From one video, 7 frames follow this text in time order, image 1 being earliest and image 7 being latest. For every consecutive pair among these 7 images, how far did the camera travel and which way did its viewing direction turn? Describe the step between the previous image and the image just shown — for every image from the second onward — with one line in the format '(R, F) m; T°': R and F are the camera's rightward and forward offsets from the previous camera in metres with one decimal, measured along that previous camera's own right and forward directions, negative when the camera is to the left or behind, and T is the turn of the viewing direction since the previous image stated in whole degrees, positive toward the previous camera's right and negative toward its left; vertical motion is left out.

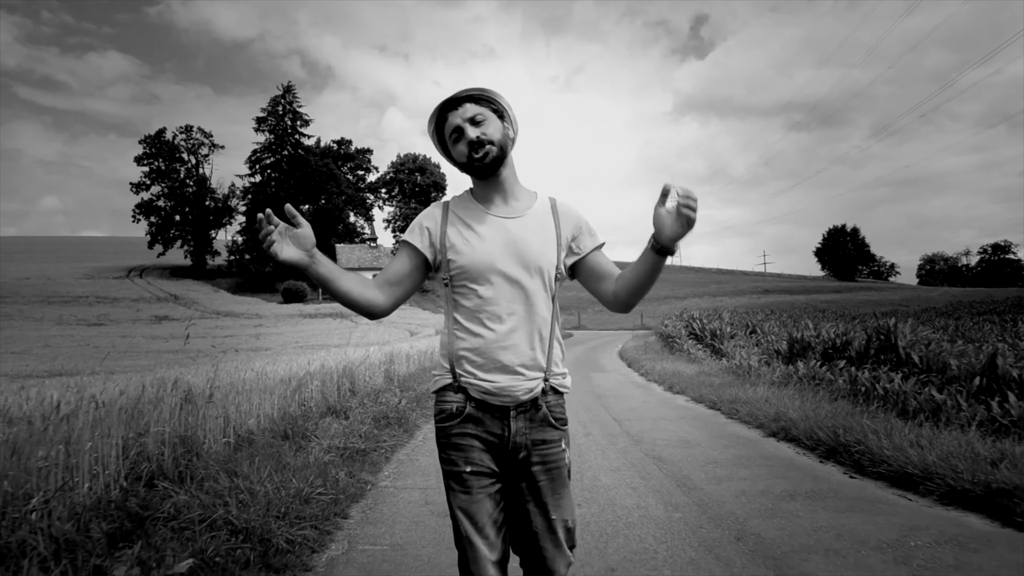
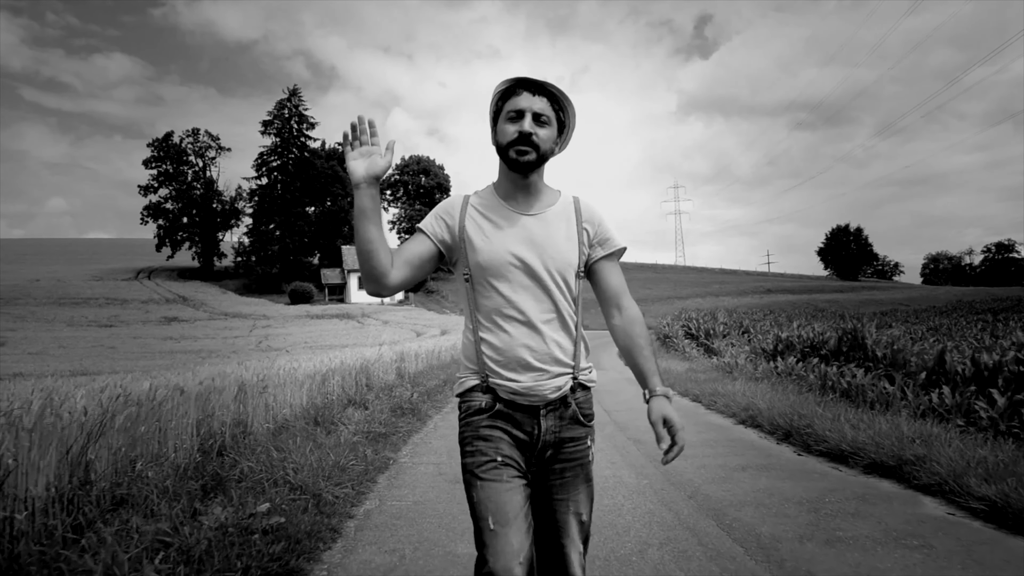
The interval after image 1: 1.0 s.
(0.0, -0.5) m; 0°
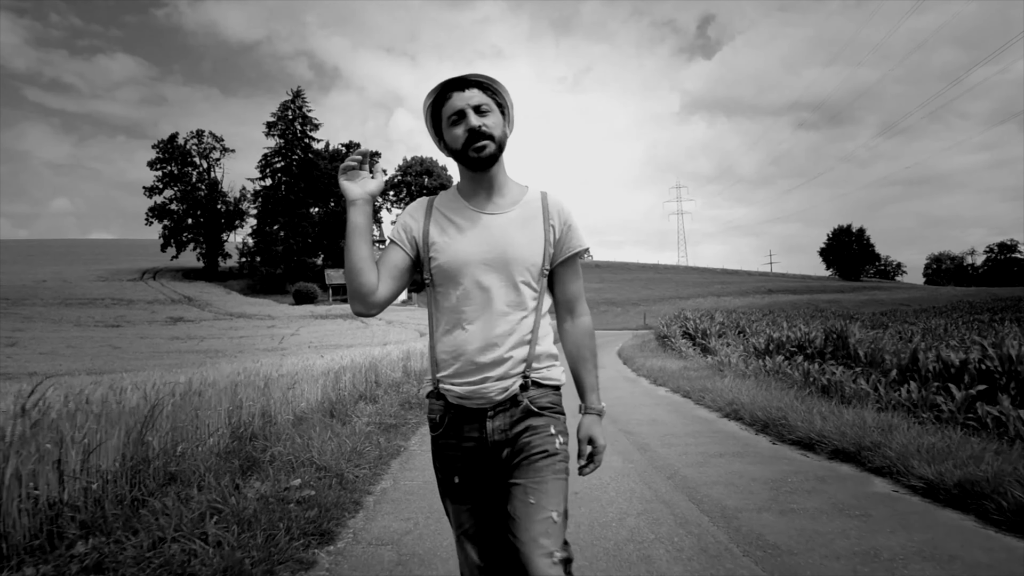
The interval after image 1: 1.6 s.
(0.0, -0.3) m; 0°
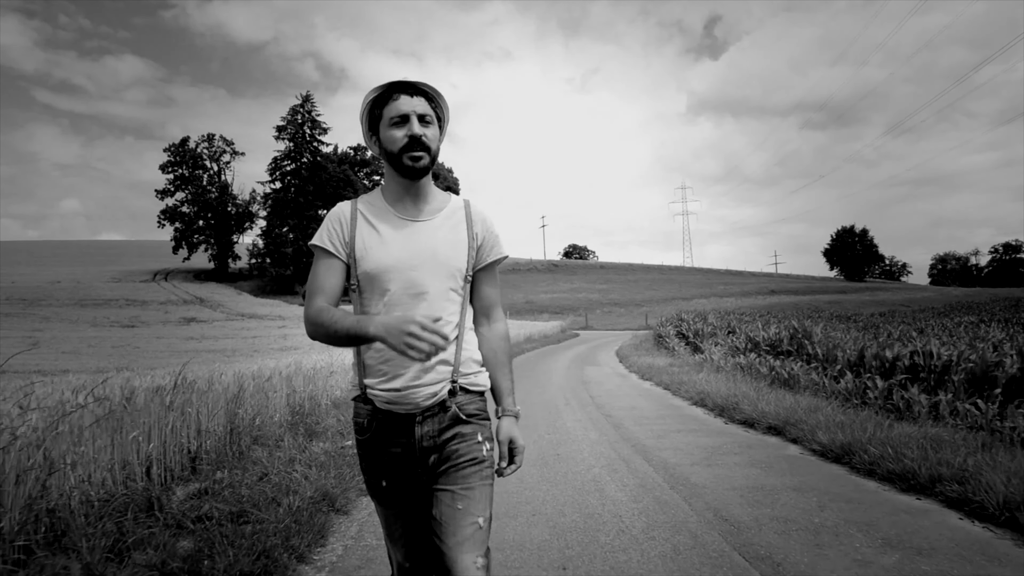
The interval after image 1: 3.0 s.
(0.0, -0.7) m; -1°
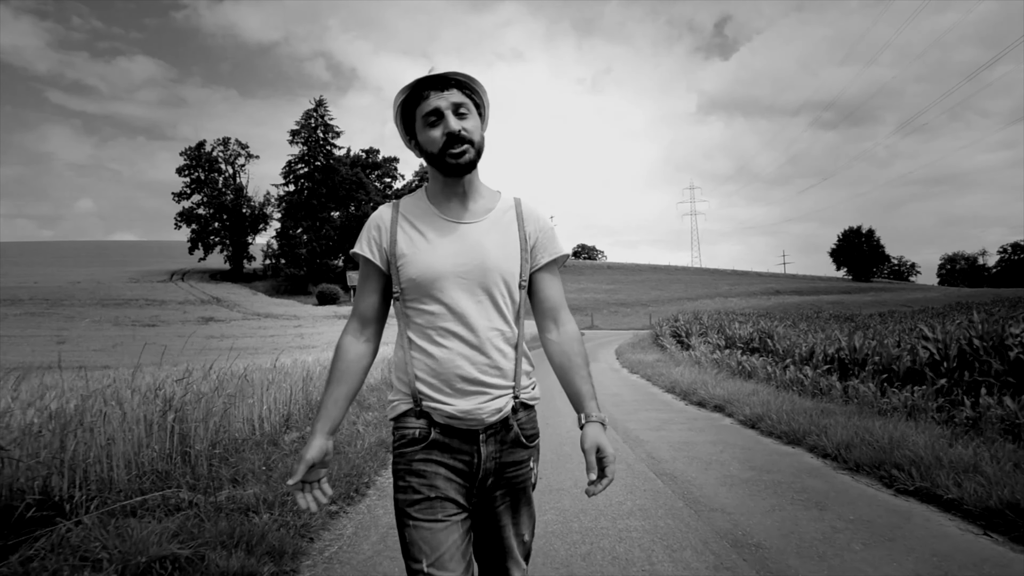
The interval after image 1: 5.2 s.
(+0.1, -1.0) m; -1°
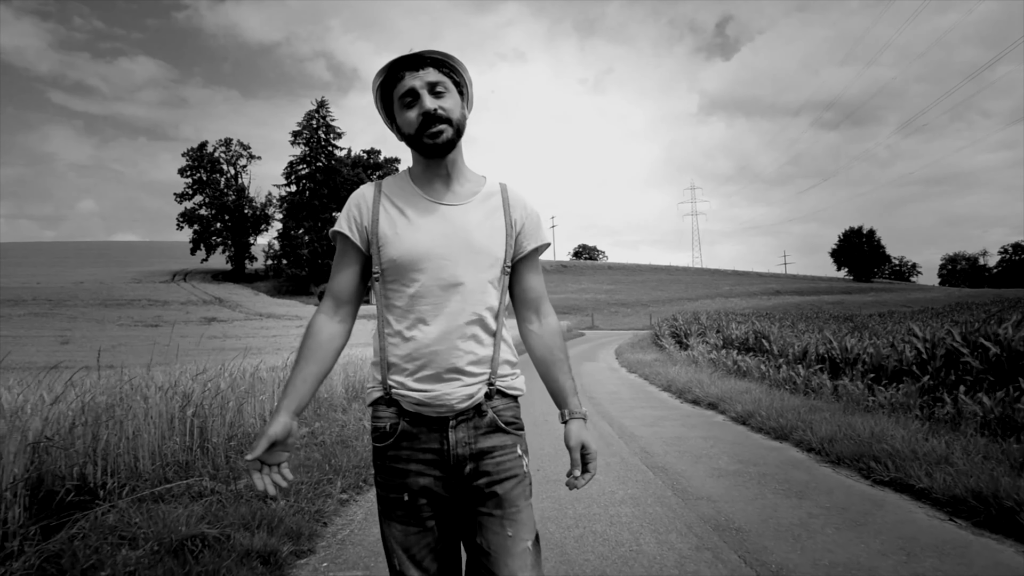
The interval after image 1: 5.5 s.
(0.0, -0.1) m; 0°
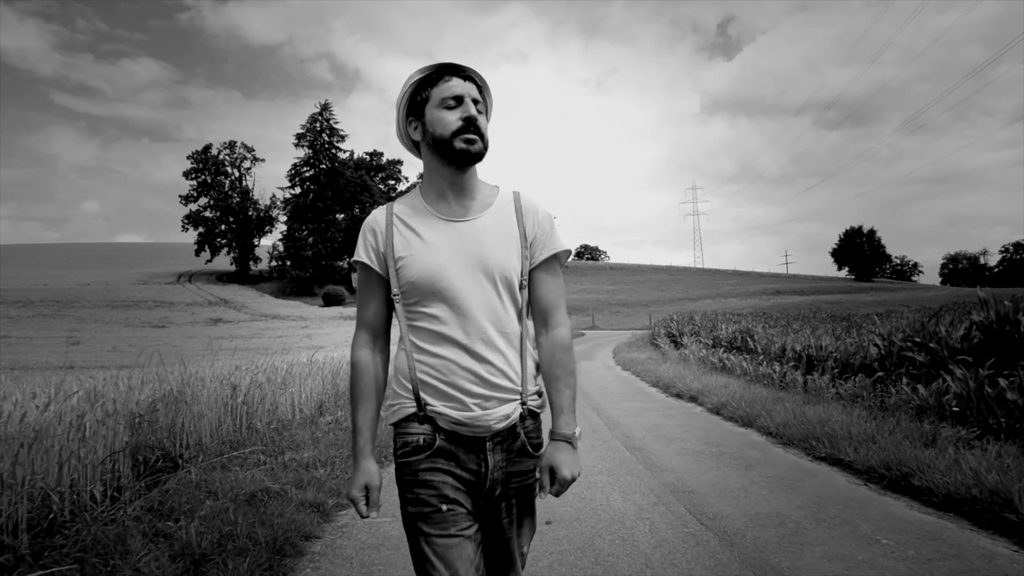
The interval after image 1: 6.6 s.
(0.0, -0.5) m; 0°
